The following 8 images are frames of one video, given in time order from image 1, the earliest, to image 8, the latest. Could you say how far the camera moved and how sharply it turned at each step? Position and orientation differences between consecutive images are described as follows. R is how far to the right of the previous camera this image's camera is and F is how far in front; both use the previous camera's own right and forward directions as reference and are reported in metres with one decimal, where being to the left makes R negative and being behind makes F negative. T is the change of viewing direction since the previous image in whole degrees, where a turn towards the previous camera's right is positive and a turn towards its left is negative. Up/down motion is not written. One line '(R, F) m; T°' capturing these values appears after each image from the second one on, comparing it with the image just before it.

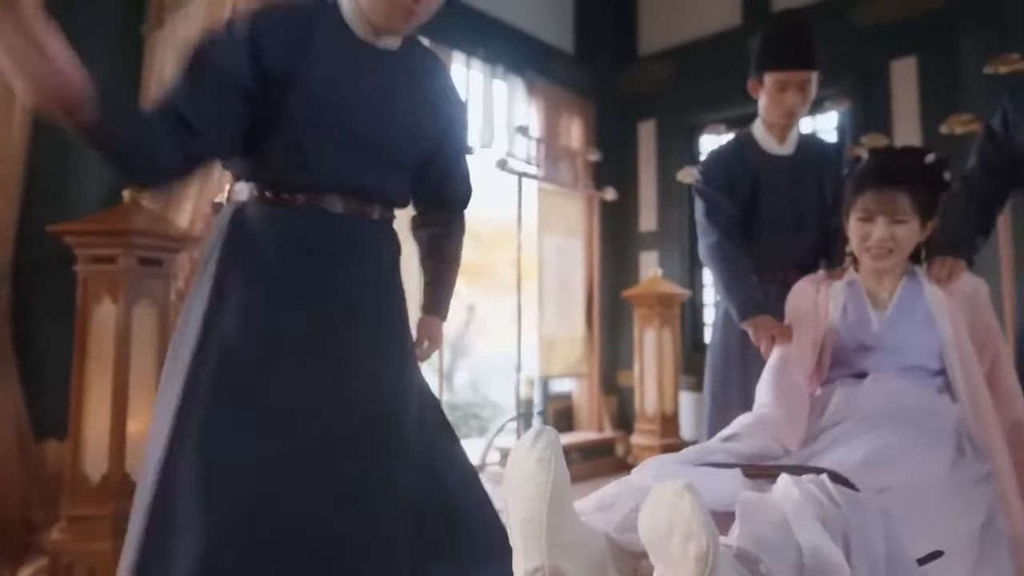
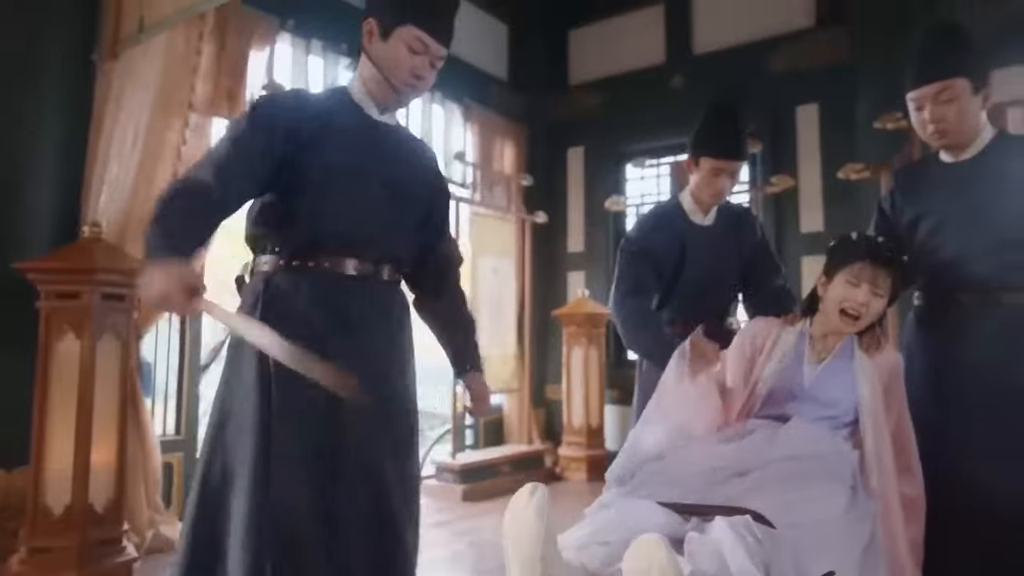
(-0.1, -0.2) m; +7°
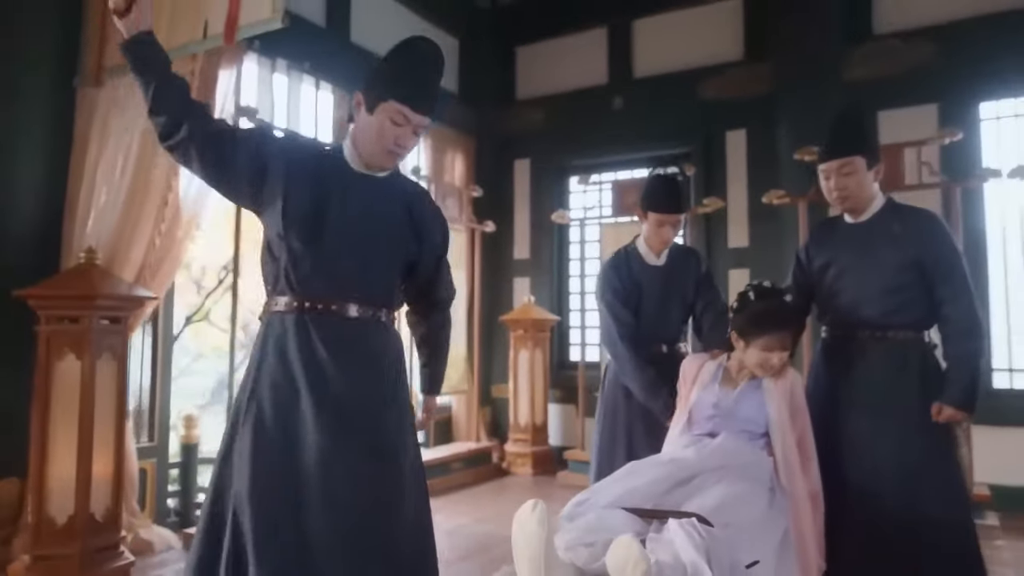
(-0.1, -0.3) m; +5°
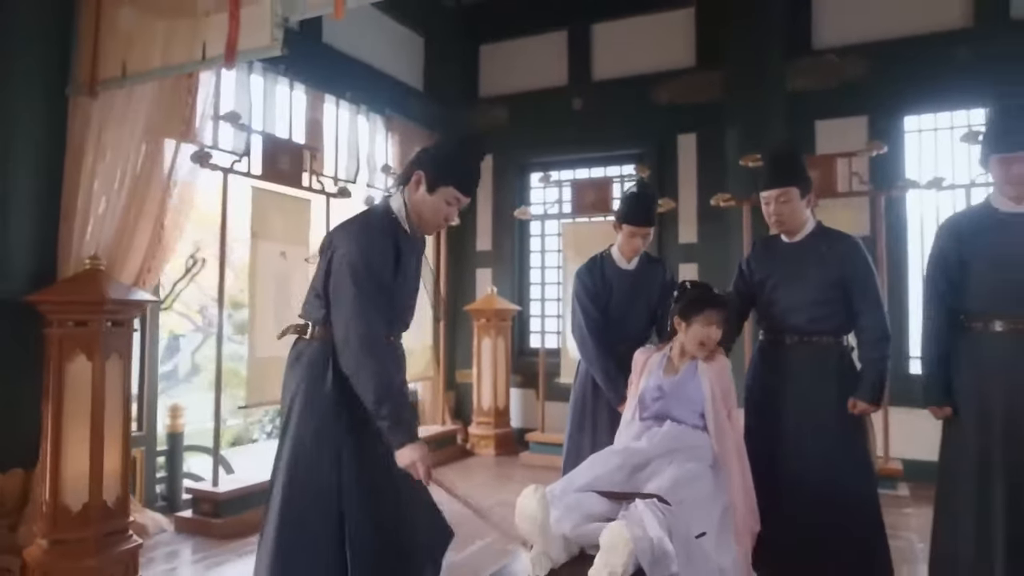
(-0.1, -0.2) m; +4°
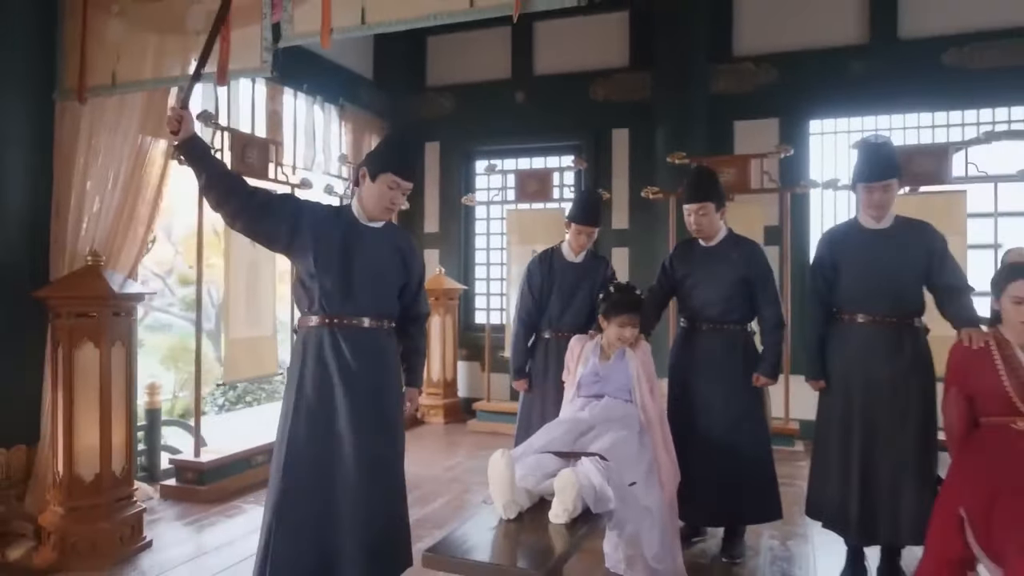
(-0.1, -0.4) m; +5°
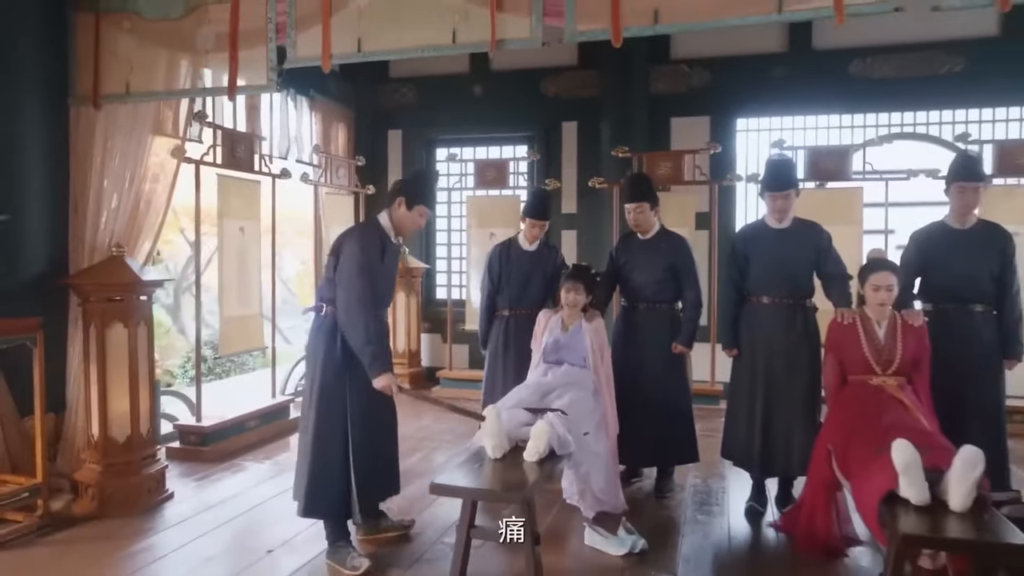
(-0.1, -0.5) m; +4°
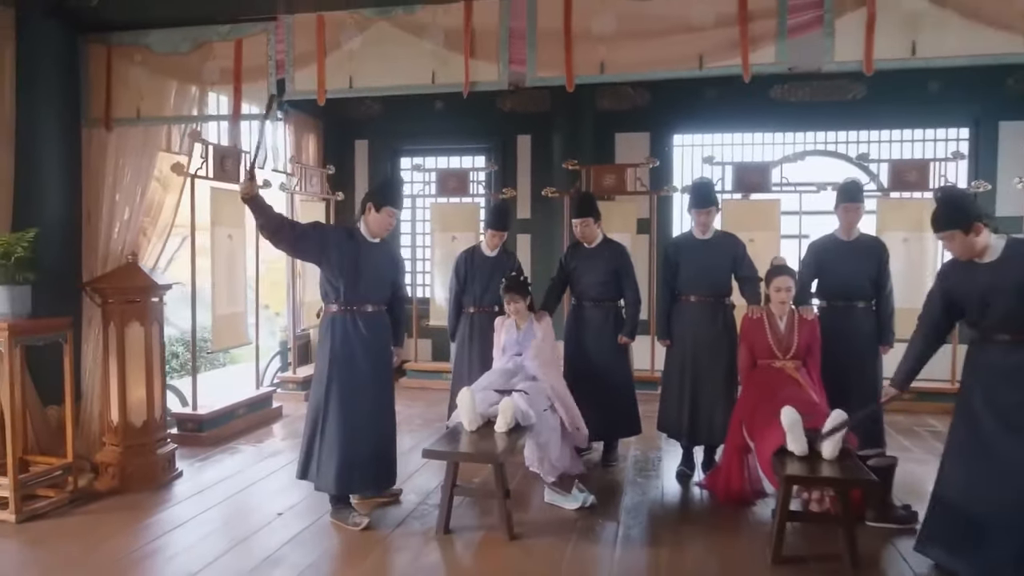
(-0.1, -0.5) m; +4°
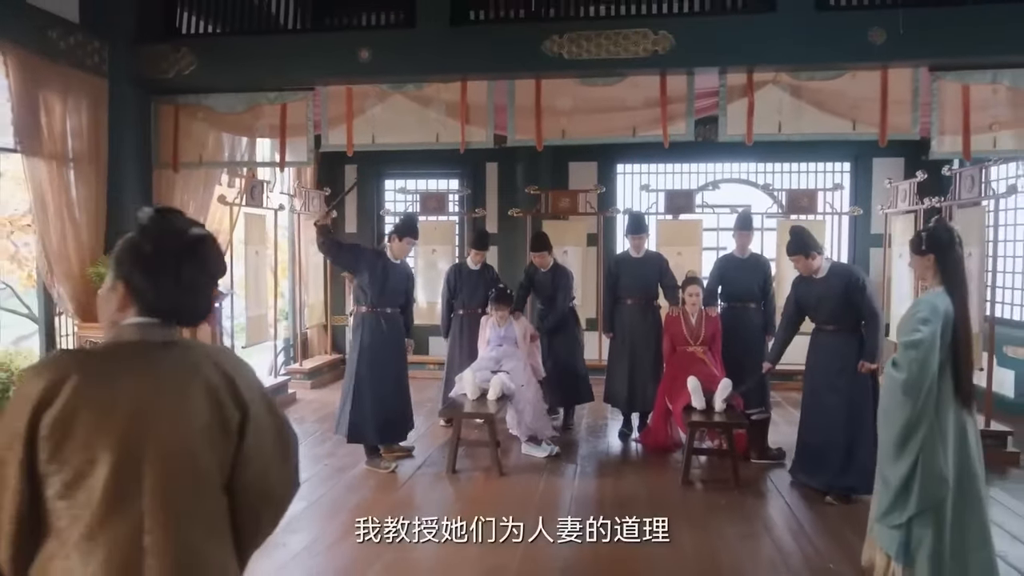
(-0.2, -1.1) m; +4°
